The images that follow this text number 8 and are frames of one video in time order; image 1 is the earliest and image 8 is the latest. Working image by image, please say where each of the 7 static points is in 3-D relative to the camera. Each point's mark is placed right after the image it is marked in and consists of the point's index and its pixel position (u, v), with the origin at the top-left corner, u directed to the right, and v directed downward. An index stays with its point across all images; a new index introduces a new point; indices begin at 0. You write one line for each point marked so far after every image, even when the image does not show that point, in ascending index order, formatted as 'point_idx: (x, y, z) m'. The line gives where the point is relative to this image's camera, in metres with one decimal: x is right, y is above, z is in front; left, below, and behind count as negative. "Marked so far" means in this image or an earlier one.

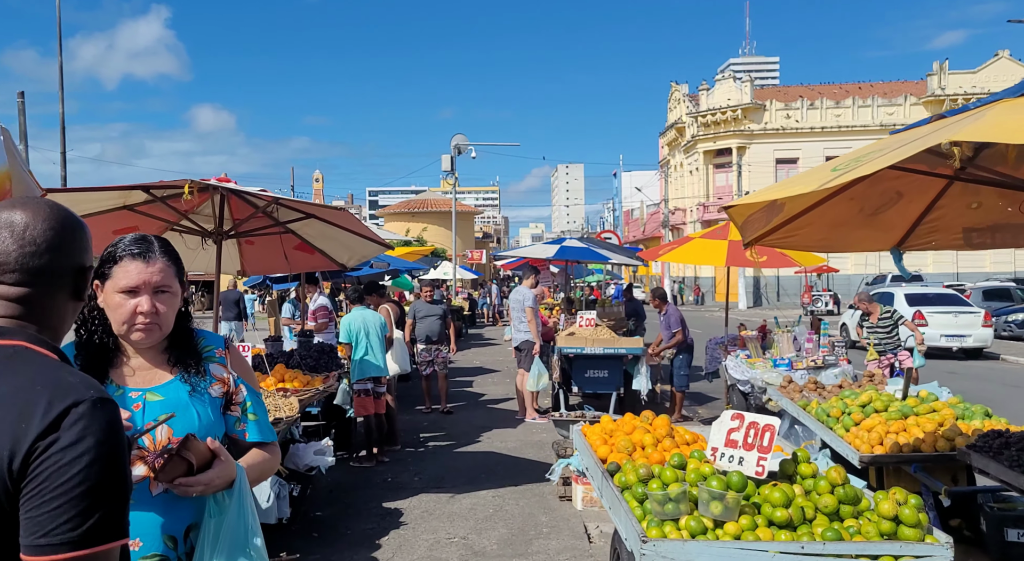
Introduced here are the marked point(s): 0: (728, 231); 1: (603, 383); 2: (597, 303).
0: (+2.7, +0.6, +9.3) m
1: (+1.2, -1.3, +9.8) m
2: (+1.7, -0.5, +15.0) m
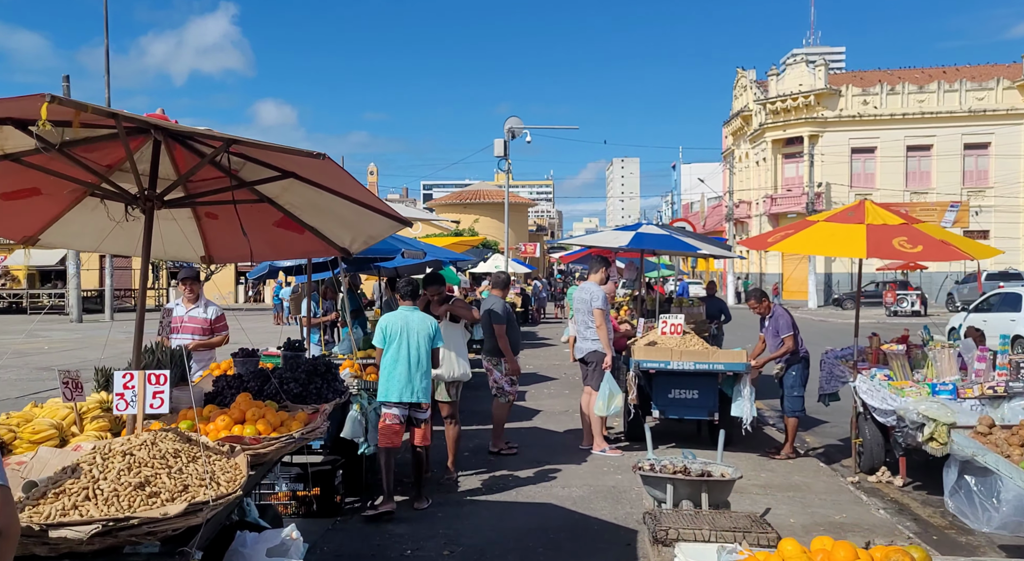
0: (+3.3, +0.6, +7.1) m
1: (+1.8, -1.3, +7.7) m
2: (+2.7, -0.4, +12.8) m
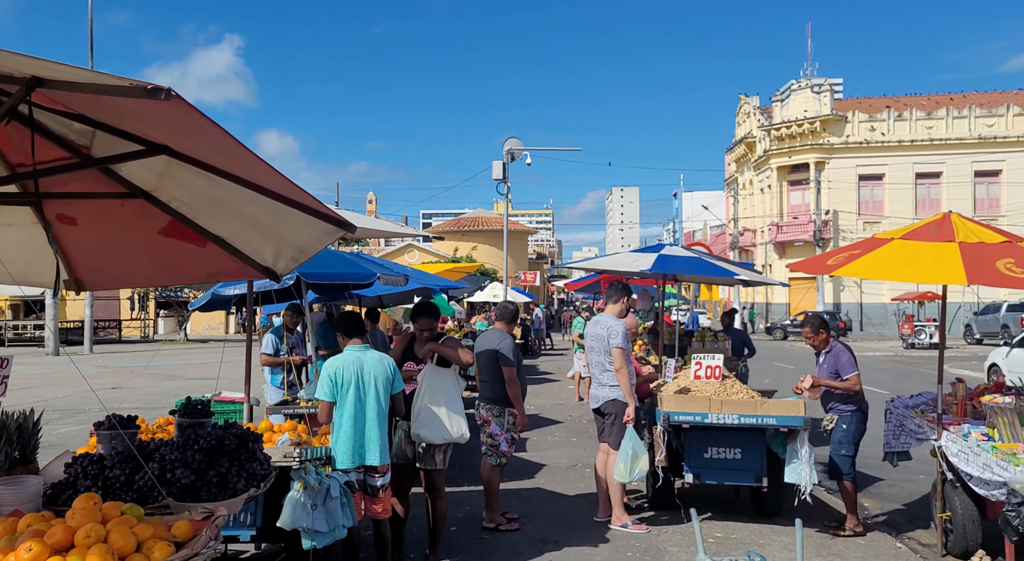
0: (+3.3, +0.4, +5.6) m
1: (+1.8, -1.6, +6.2) m
2: (+2.7, -0.9, +11.3) m
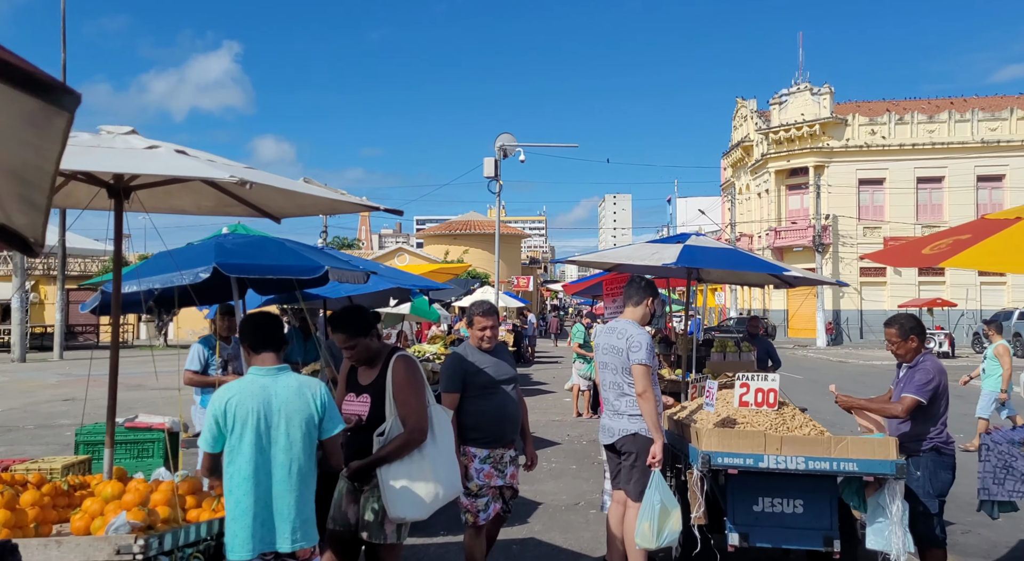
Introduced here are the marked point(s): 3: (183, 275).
0: (+3.2, +0.4, +4.1) m
1: (+1.7, -1.5, +4.6) m
2: (+2.6, -0.9, +9.7) m
3: (-2.1, 0.0, +4.8) m
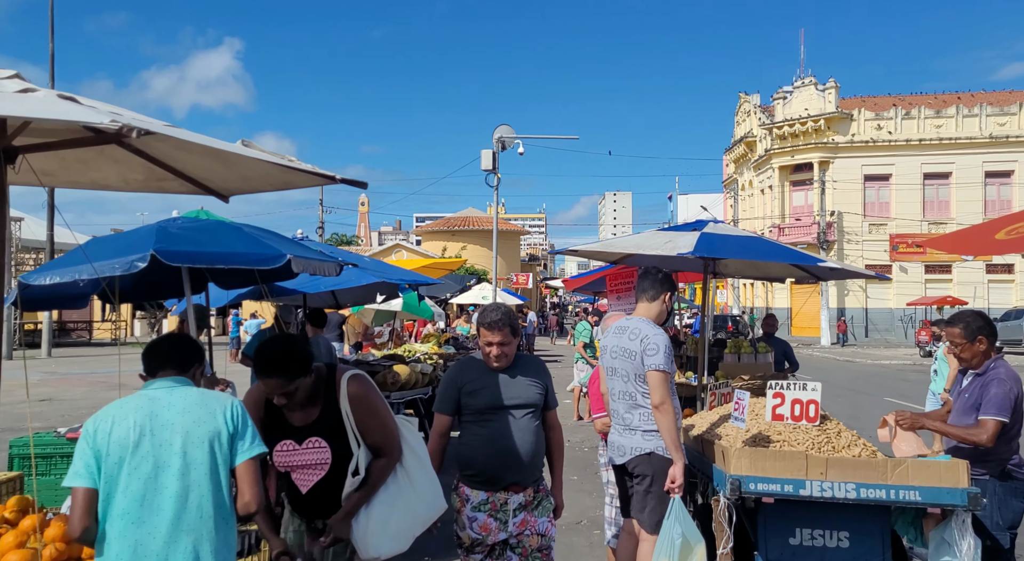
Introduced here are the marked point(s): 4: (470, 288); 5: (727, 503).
0: (+3.2, +0.5, +3.3) m
1: (+1.7, -1.5, +3.8) m
2: (+2.5, -0.8, +9.0) m
3: (-2.1, +0.1, +4.0) m
4: (-1.1, -0.2, +18.8) m
5: (+1.1, -1.2, +3.9) m
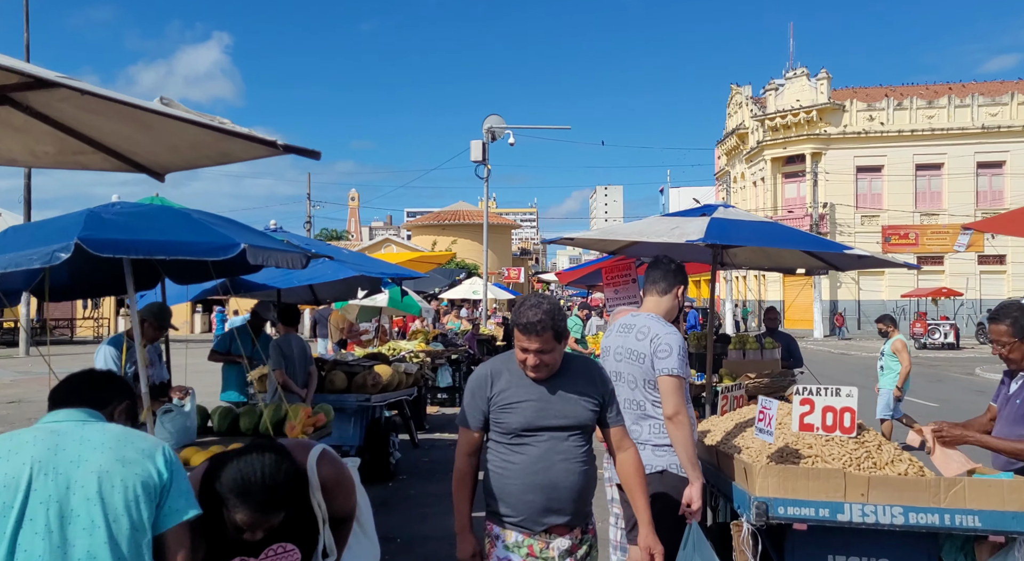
0: (+3.1, +0.5, +2.8) m
1: (+1.6, -1.4, +3.3) m
2: (+2.4, -0.7, +8.4) m
3: (-2.2, +0.1, +3.4) m
4: (-1.3, 0.0, +18.2) m
5: (+1.1, -1.1, +3.4) m
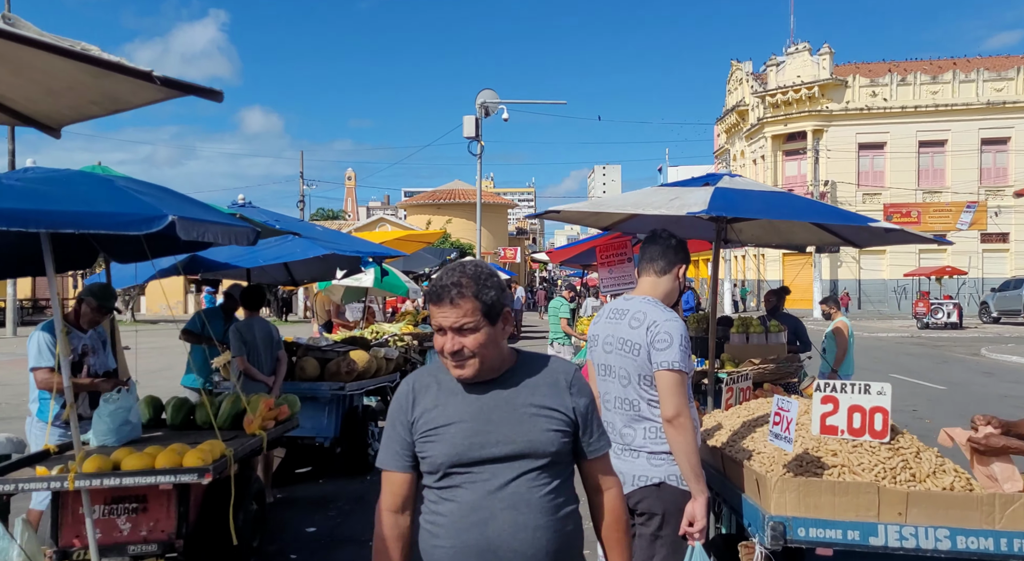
0: (+3.0, +0.6, +2.3) m
1: (+1.5, -1.3, +2.8) m
2: (+2.3, -0.5, +7.9) m
3: (-2.3, +0.2, +2.9) m
4: (-1.4, +0.4, +17.6) m
5: (+1.0, -1.0, +2.8) m
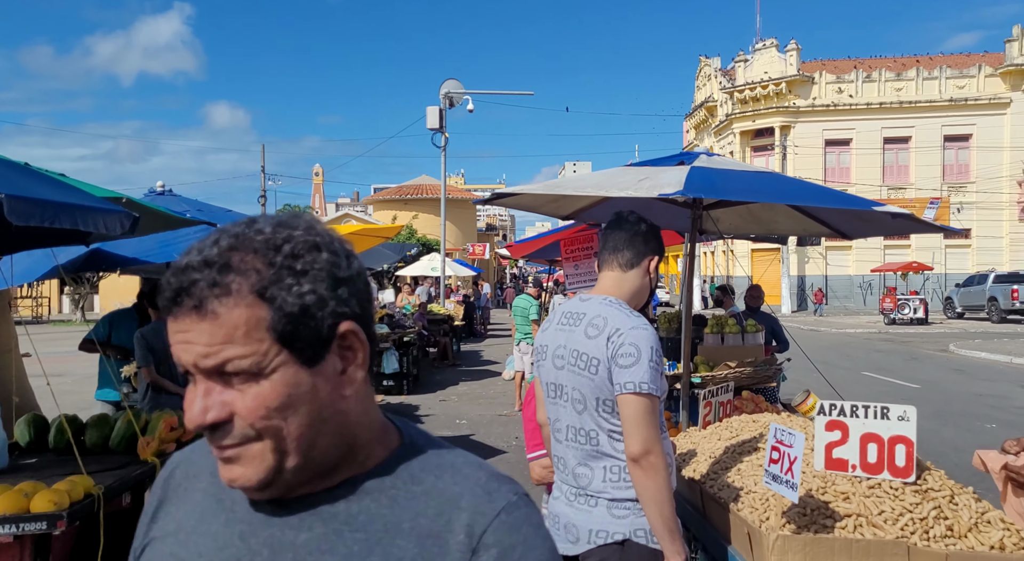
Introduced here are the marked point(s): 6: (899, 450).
0: (+2.8, +0.6, +1.7) m
1: (+1.3, -1.3, +2.2) m
2: (+1.8, -0.5, +7.3) m
3: (-2.5, +0.2, +2.1) m
4: (-2.3, +0.5, +16.9) m
5: (+0.7, -1.0, +2.2) m
6: (+1.2, -0.5, +2.3) m
